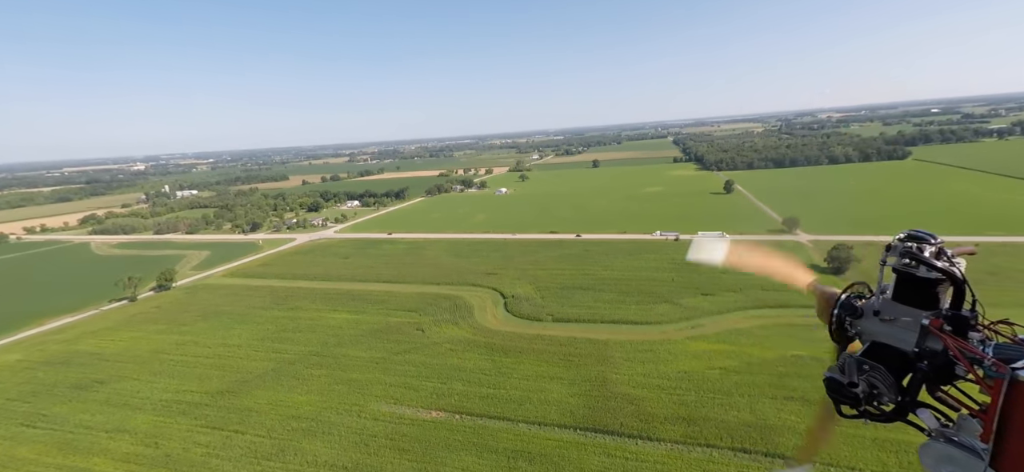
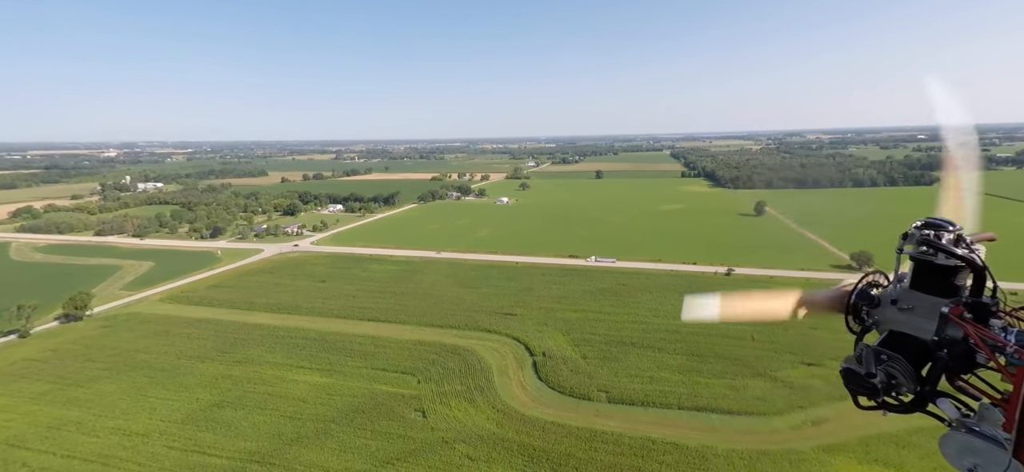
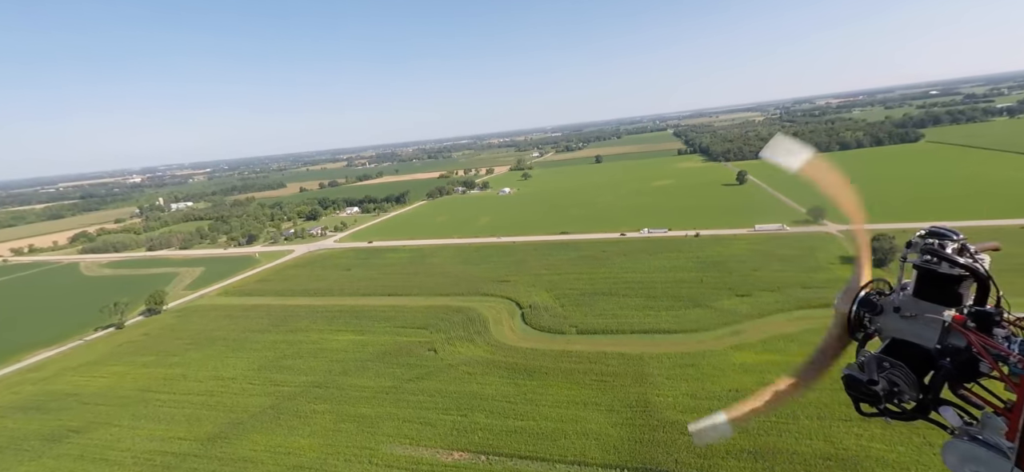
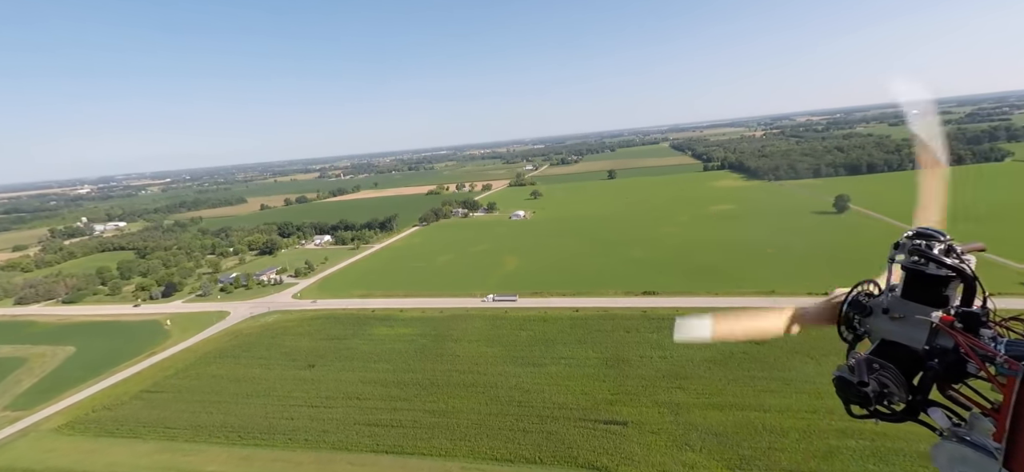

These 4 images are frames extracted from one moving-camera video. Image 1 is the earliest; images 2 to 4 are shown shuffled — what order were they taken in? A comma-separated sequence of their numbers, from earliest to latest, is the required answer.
3, 2, 4
